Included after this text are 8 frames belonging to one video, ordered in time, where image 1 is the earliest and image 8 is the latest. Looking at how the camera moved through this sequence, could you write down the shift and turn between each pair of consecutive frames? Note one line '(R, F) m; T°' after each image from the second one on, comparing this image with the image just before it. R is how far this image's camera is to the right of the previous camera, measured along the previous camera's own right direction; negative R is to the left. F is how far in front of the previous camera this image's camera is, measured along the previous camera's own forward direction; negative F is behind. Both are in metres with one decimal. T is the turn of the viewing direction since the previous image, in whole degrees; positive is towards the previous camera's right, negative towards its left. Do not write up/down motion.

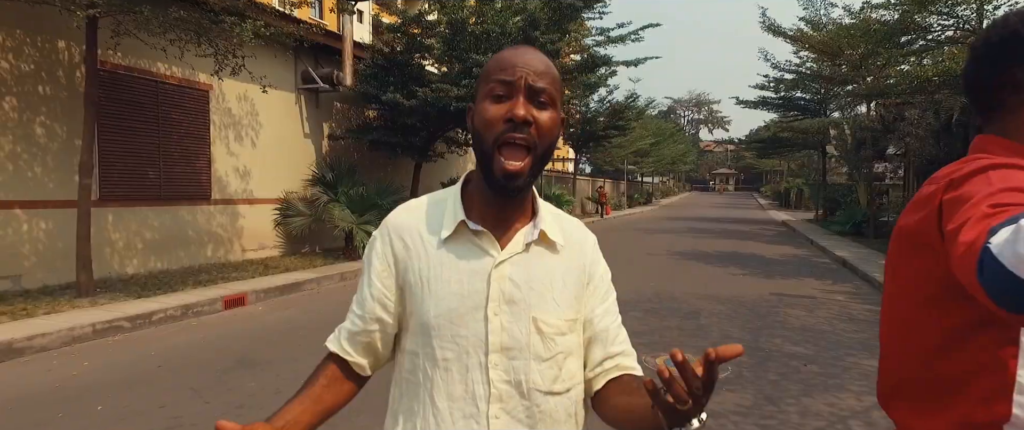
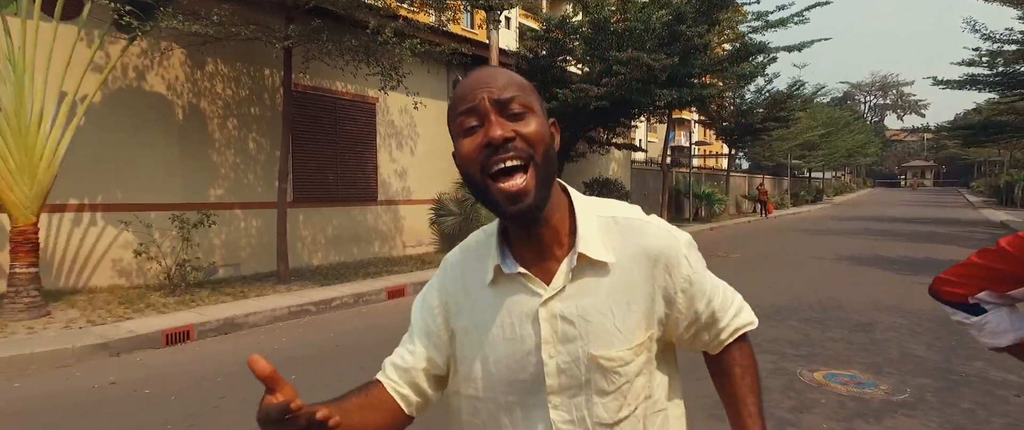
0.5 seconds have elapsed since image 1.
(+0.1, -0.1) m; -16°
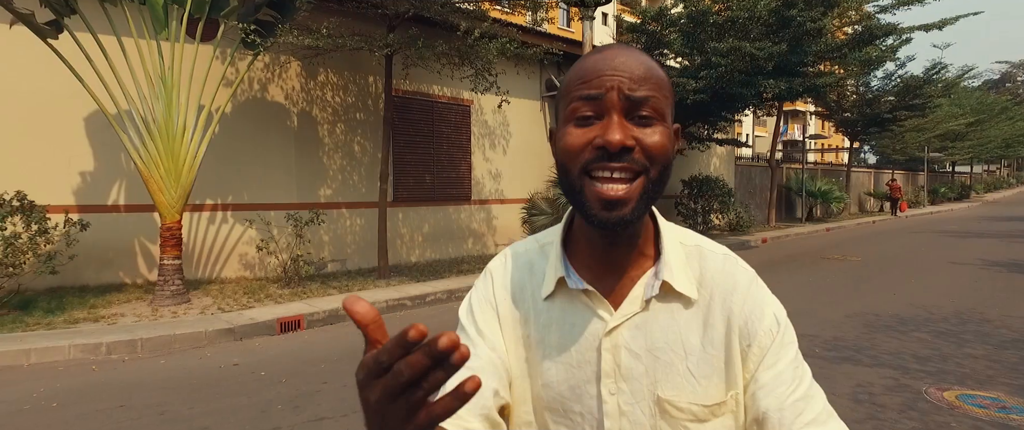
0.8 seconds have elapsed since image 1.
(+0.1, 0.0) m; -10°
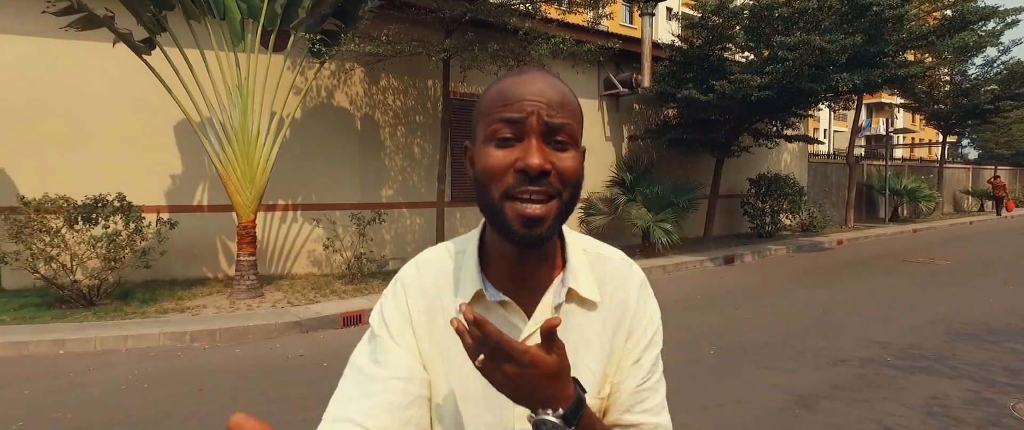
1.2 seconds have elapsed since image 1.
(+0.1, 0.0) m; -7°
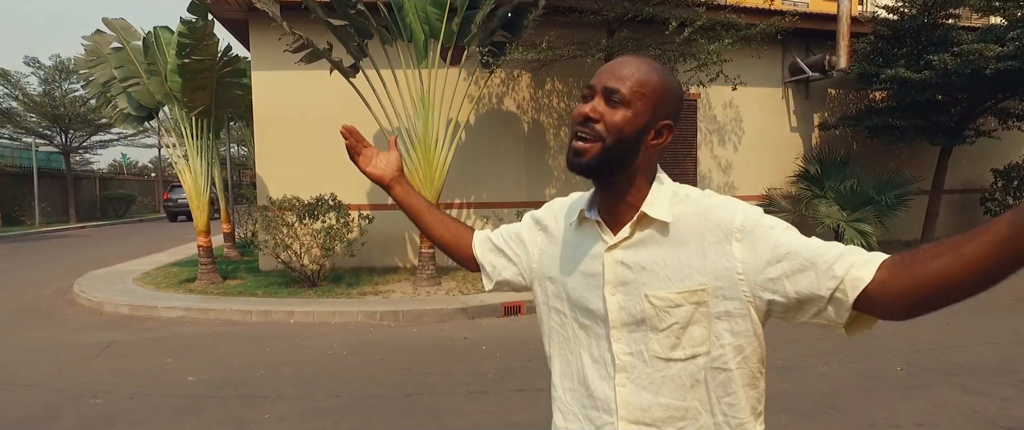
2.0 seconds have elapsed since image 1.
(+0.3, -0.1) m; -19°
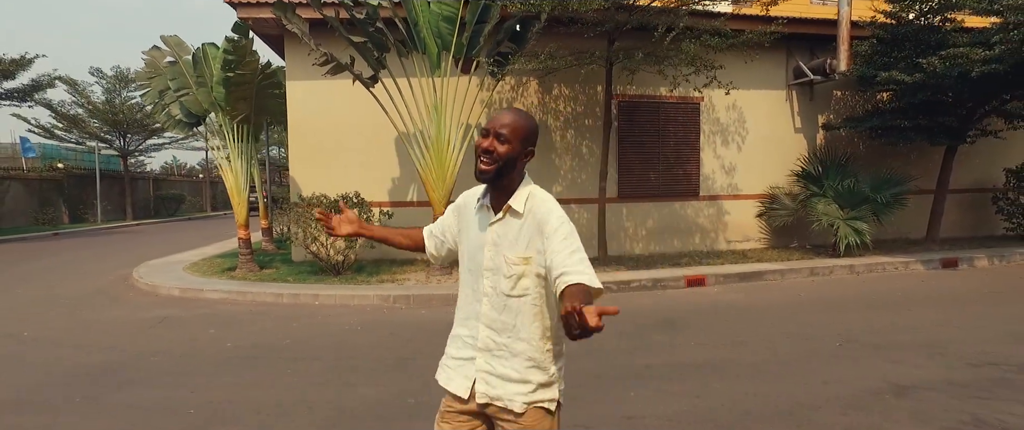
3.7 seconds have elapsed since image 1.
(+0.5, -0.7) m; -4°
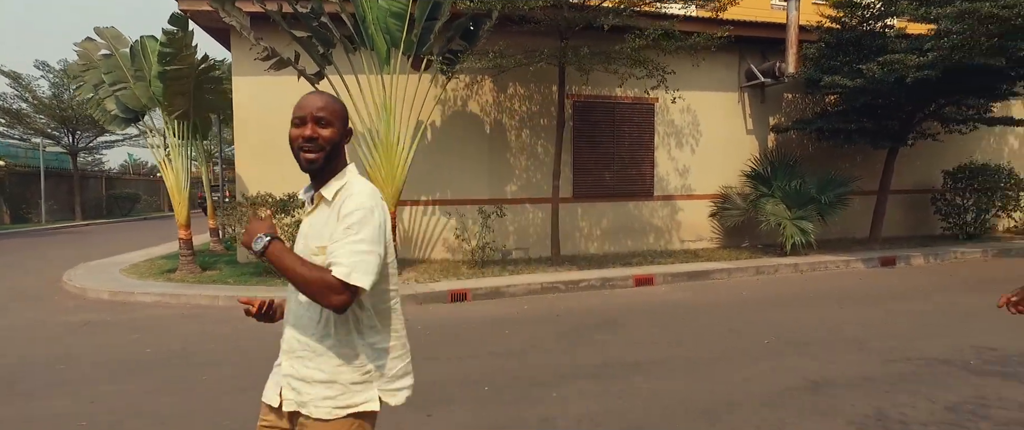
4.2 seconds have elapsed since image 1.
(+0.4, +0.1) m; +3°
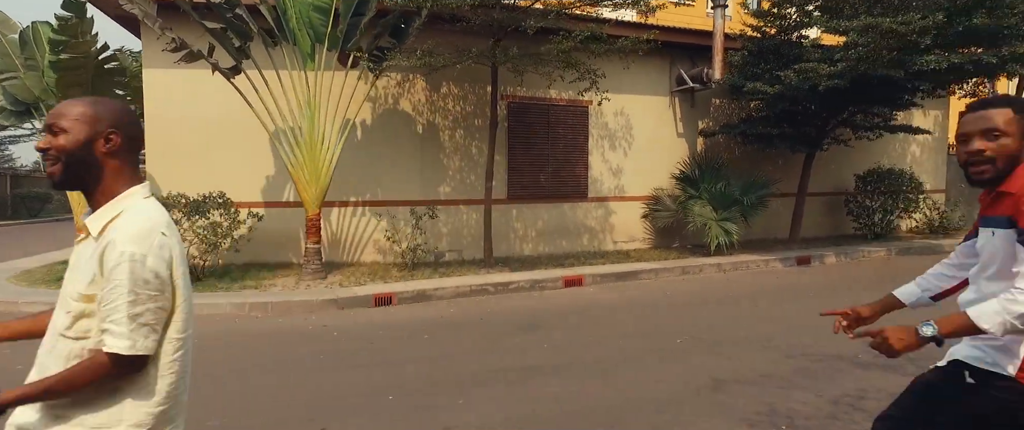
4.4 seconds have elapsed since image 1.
(+0.3, +0.1) m; +6°
